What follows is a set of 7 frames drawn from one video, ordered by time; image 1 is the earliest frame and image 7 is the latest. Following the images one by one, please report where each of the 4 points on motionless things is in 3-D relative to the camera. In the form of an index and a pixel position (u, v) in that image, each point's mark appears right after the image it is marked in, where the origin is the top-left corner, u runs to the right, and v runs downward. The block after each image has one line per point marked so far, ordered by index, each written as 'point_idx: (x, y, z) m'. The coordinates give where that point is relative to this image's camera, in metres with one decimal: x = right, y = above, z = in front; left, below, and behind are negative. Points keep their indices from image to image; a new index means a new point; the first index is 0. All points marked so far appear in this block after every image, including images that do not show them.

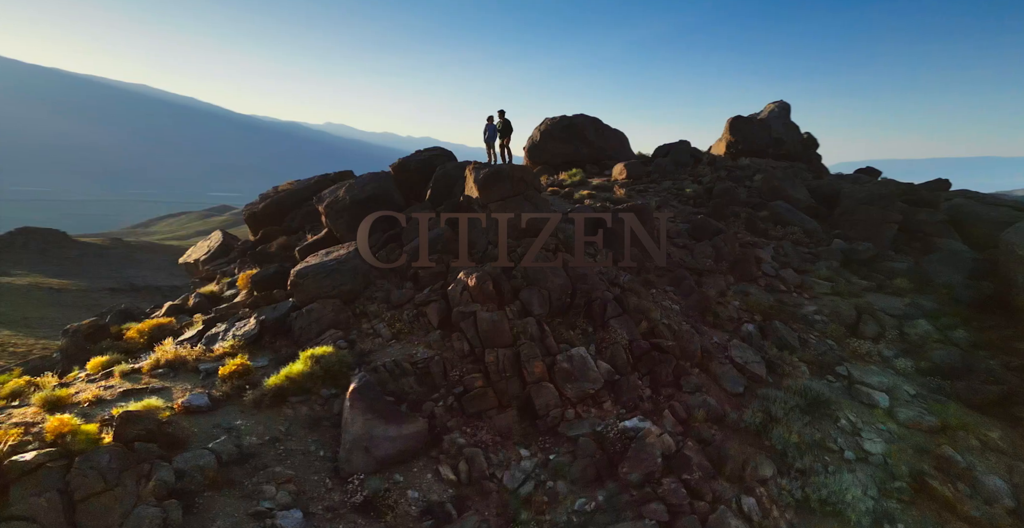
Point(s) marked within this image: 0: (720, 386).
0: (+5.2, -3.1, +12.6) m
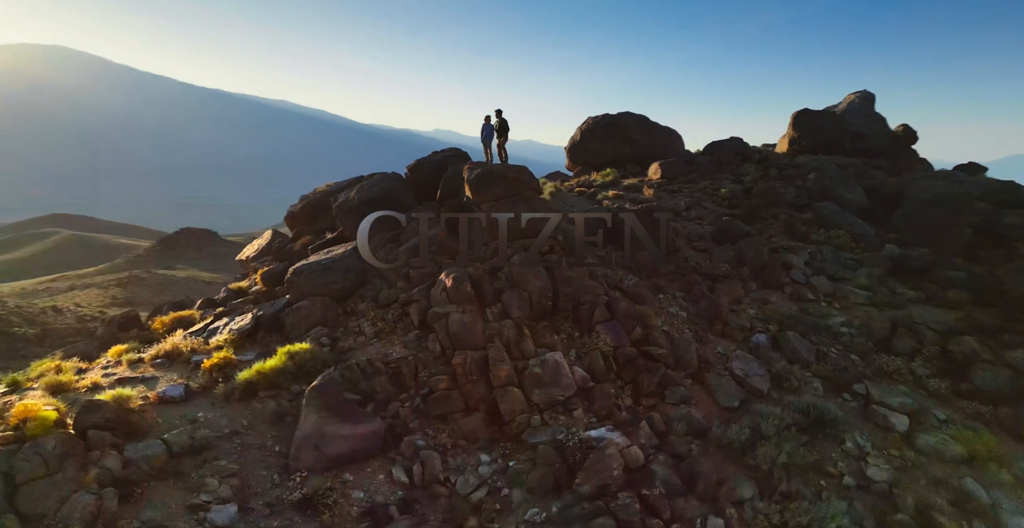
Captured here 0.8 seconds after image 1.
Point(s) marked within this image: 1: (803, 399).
0: (+4.7, -3.1, +11.7) m
1: (+6.9, -3.2, +11.8) m
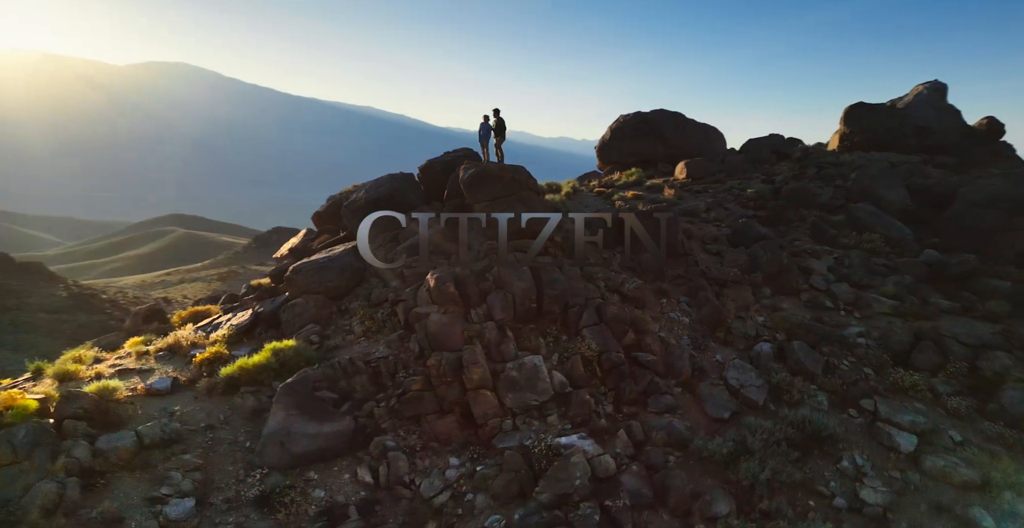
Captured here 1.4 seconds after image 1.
0: (+4.2, -3.2, +11.1) m
1: (+6.4, -3.3, +11.1) m
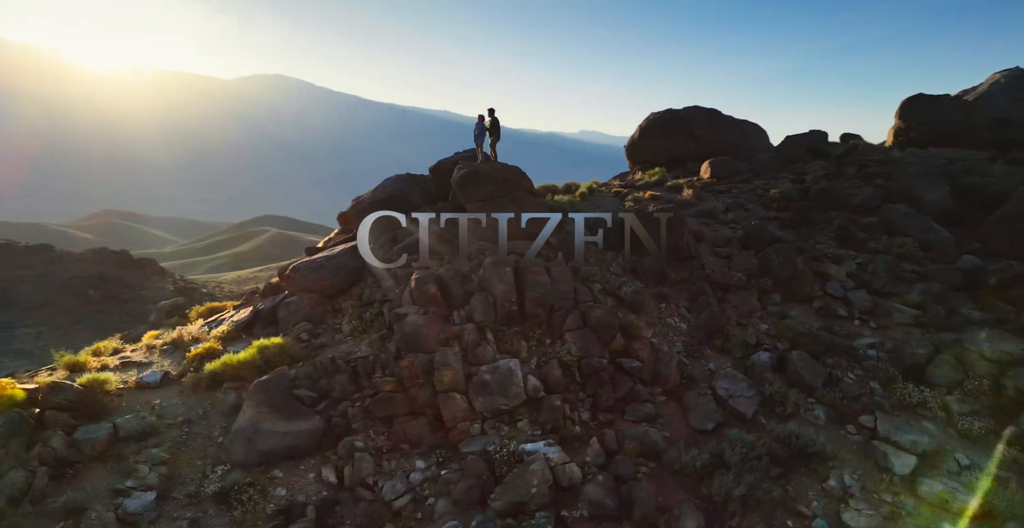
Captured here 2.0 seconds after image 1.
0: (+3.7, -3.3, +10.6) m
1: (+5.9, -3.4, +10.5) m
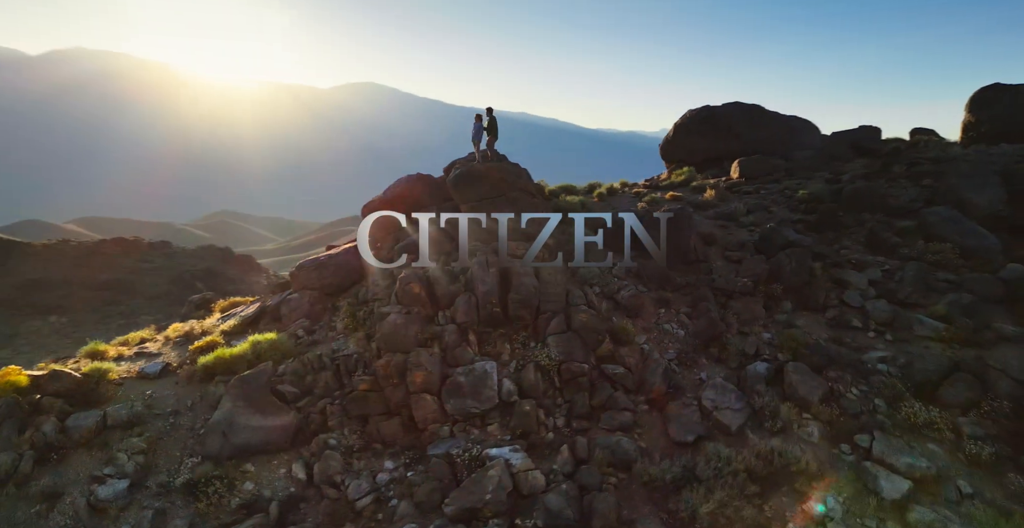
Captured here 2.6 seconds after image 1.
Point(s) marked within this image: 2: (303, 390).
0: (+3.1, -3.4, +10.3) m
1: (+5.3, -3.6, +9.9) m
2: (-4.6, -2.8, +11.0) m
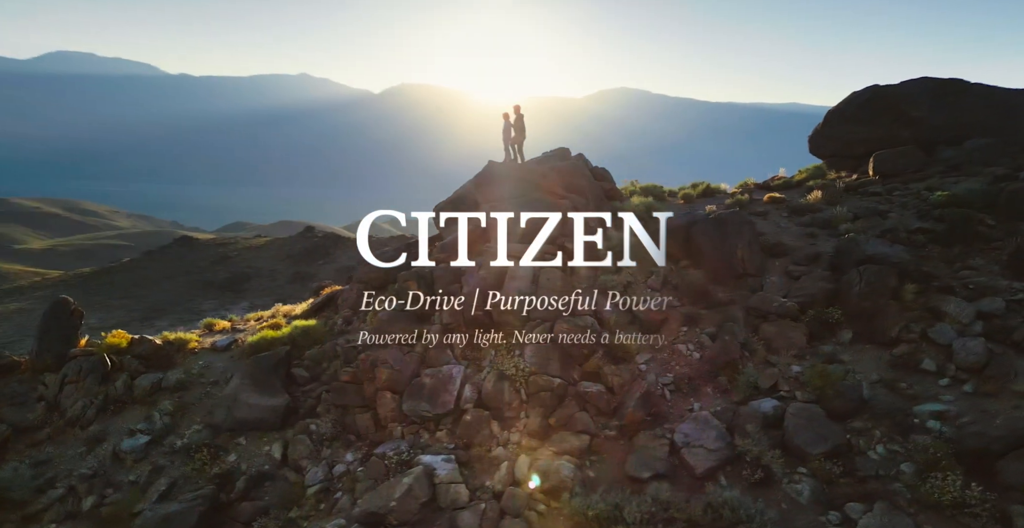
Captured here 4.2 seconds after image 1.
0: (+2.1, -3.8, +9.6) m
1: (+4.0, -4.0, +8.6) m
2: (-5.1, -2.8, +12.5) m
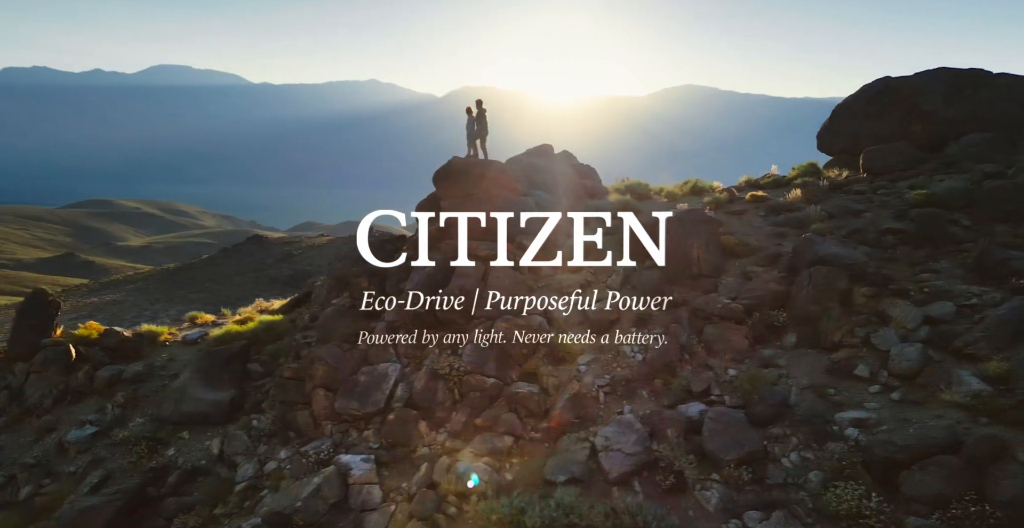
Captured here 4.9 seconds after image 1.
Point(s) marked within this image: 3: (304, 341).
0: (+0.5, -3.9, +9.8) m
1: (+2.5, -4.1, +8.8) m
2: (-6.5, -2.8, +13.0) m
3: (-5.5, -2.1, +13.4) m
